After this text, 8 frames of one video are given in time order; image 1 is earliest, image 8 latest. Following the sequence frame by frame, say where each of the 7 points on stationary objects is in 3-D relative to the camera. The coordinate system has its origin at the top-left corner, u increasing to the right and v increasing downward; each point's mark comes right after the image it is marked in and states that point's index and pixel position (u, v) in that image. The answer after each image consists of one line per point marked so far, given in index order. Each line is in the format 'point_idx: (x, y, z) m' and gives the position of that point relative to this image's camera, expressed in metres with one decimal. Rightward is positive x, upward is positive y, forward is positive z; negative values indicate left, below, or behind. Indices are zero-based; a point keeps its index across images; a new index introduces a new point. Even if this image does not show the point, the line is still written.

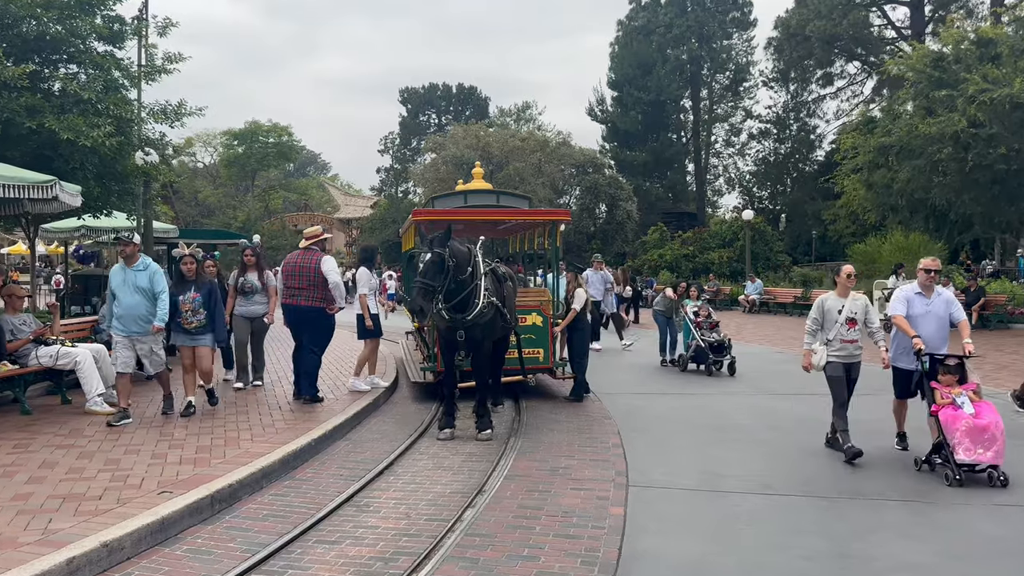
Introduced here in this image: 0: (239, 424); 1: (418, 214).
0: (-2.6, -1.3, +7.9) m
1: (-1.2, +0.9, +10.4) m
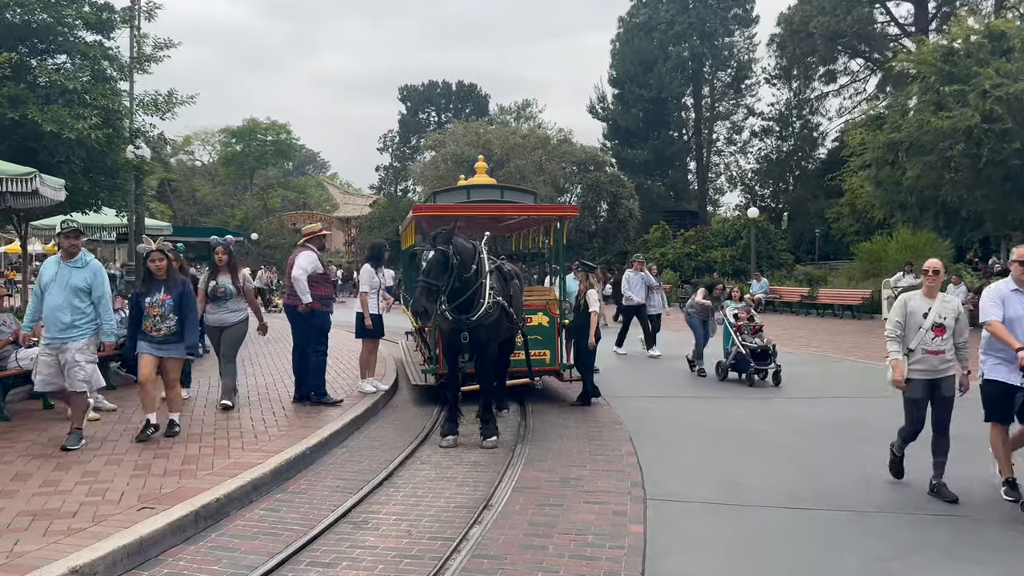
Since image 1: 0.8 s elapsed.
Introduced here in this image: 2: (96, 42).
0: (-2.5, -1.3, +7.5) m
1: (-1.1, +0.9, +9.9) m
2: (-6.0, +3.6, +12.2) m
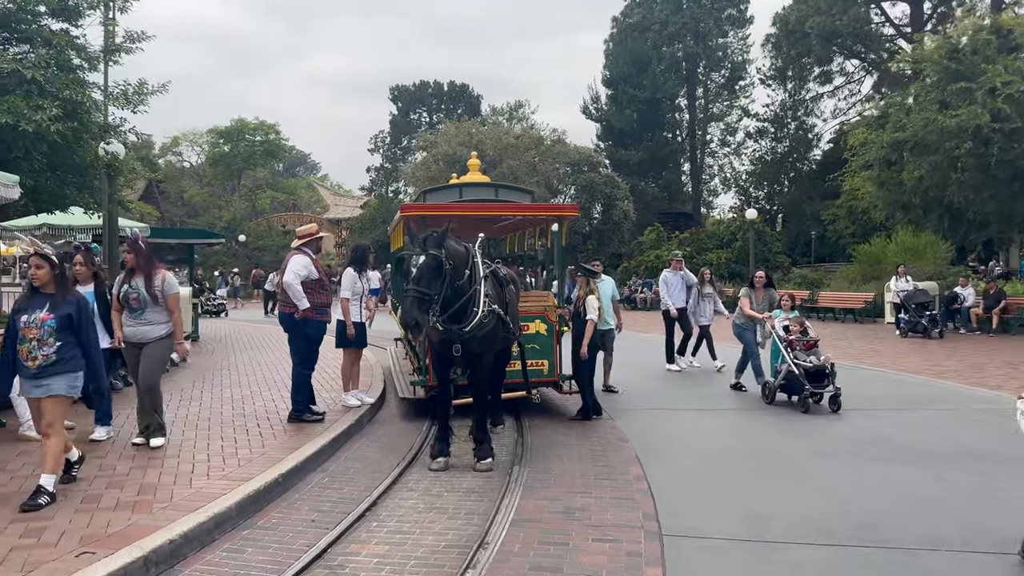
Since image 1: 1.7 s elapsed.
0: (-2.6, -1.3, +6.7) m
1: (-1.1, +0.9, +9.2) m
2: (-6.1, +3.5, +11.5) m
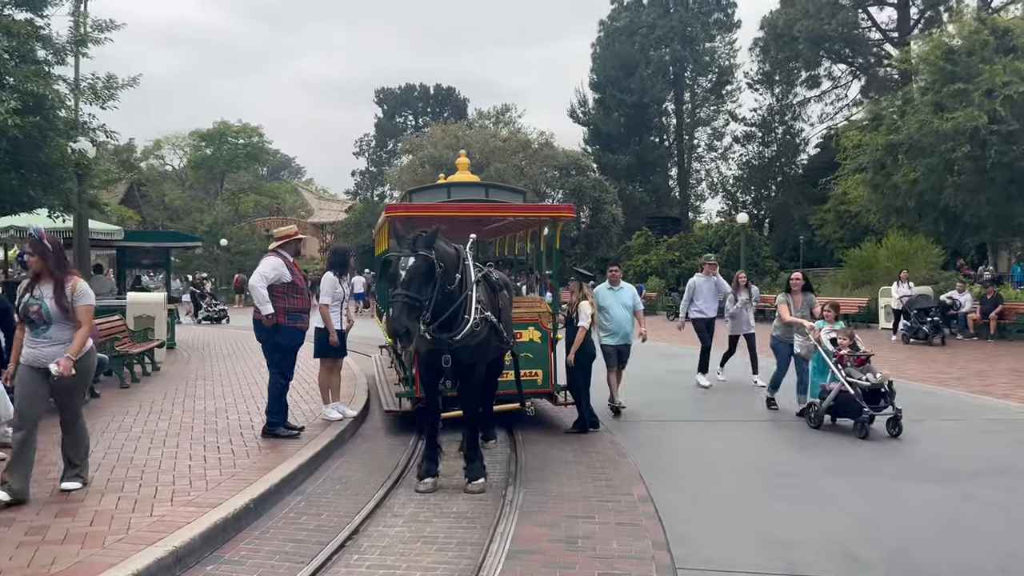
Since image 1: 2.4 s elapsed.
0: (-2.6, -1.4, +6.1) m
1: (-1.2, +0.8, +8.7) m
2: (-6.2, +3.4, +10.8) m
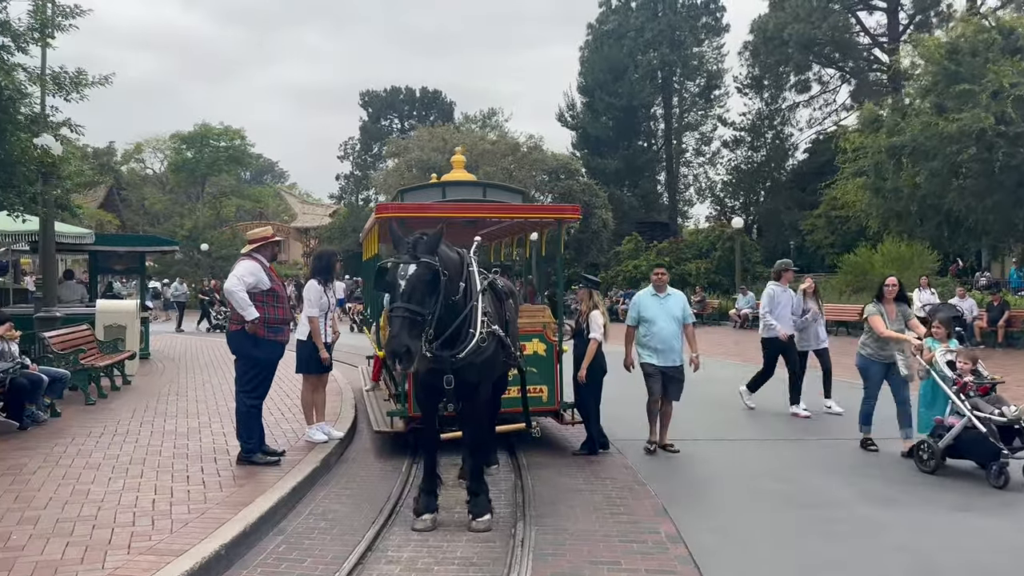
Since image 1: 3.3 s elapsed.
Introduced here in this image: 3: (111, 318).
0: (-2.5, -1.4, +5.3) m
1: (-1.2, +0.7, +7.9) m
2: (-6.3, +3.3, +10.0) m
3: (-6.1, -0.5, +12.8) m
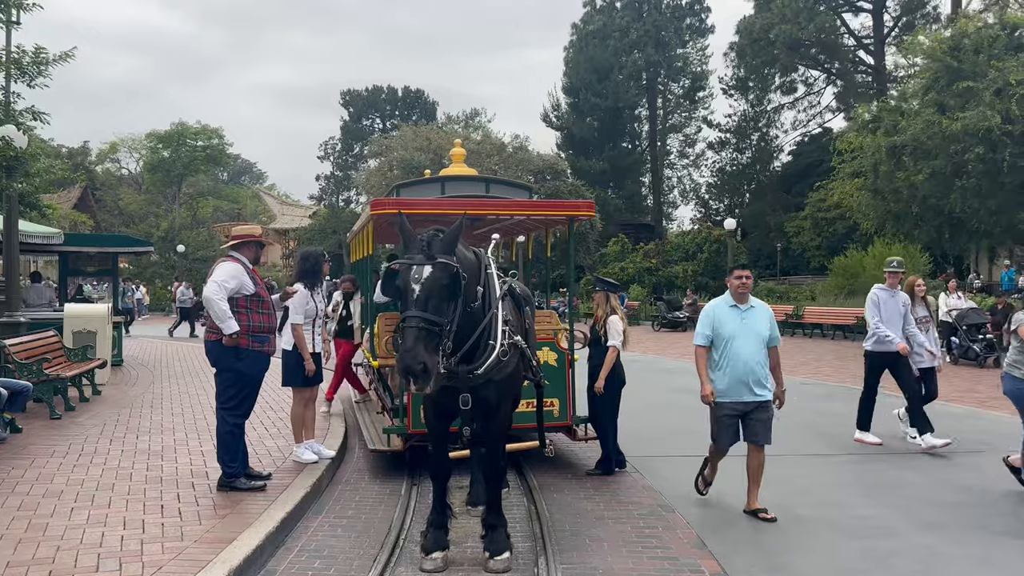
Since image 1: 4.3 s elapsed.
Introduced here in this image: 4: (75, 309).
0: (-2.4, -1.5, +4.6) m
1: (-1.1, +0.7, +7.2) m
2: (-6.2, +3.3, +9.1) m
3: (-6.1, -0.5, +11.9) m
4: (-6.2, -0.3, +11.9) m
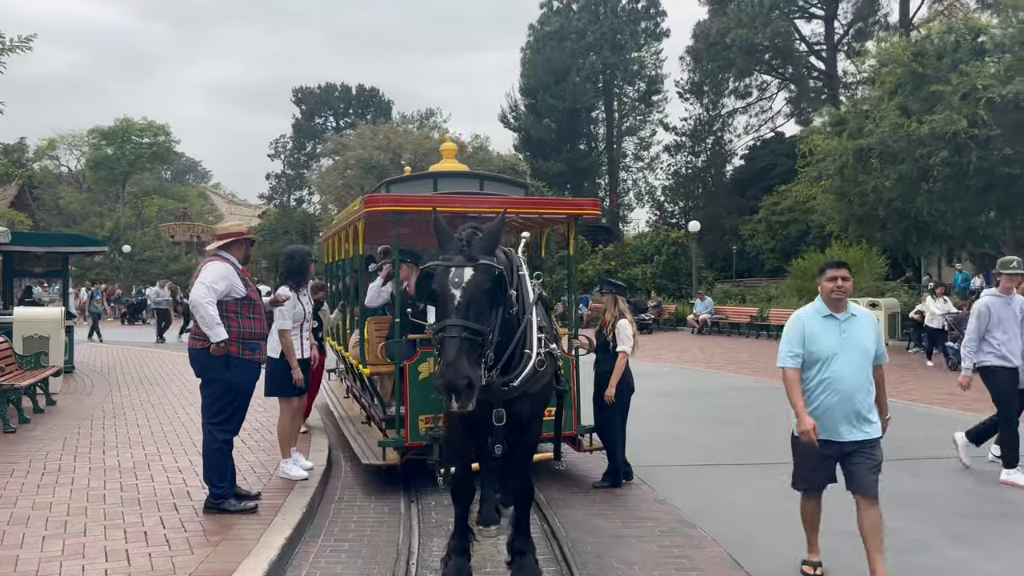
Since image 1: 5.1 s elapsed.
0: (-2.2, -1.5, +4.0) m
1: (-1.1, +0.7, +6.7) m
2: (-6.3, +3.3, +8.4) m
3: (-6.4, -0.5, +11.1) m
4: (-6.4, -0.3, +11.1) m
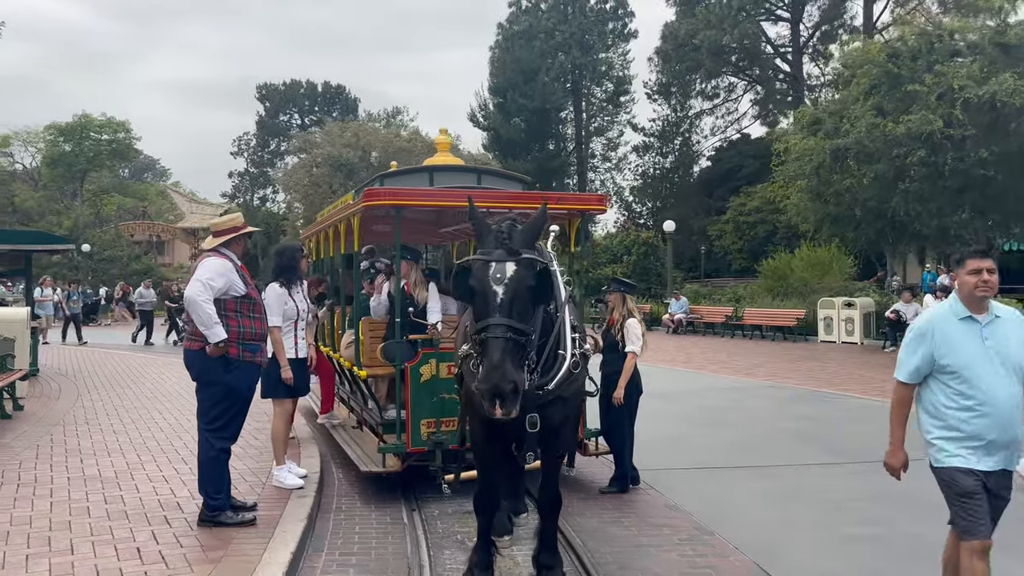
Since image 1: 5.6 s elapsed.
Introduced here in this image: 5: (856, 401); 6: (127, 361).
0: (-2.0, -1.5, +3.6) m
1: (-1.0, +0.7, +6.4) m
2: (-6.3, +3.3, +7.8) m
3: (-6.5, -0.5, +10.6) m
4: (-6.6, -0.3, +10.6) m
5: (+5.2, -1.7, +12.8) m
6: (-7.0, -1.3, +15.3) m
